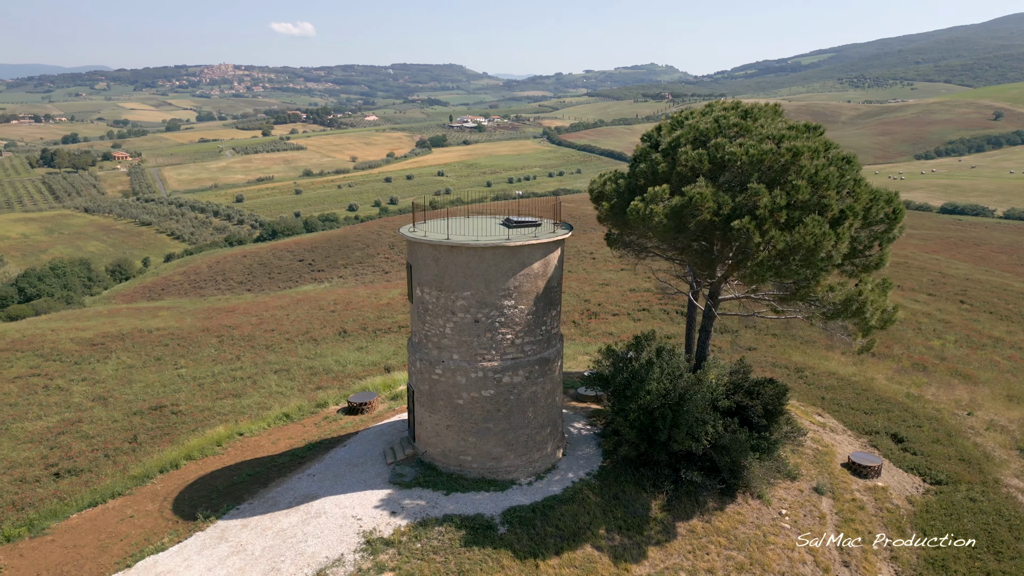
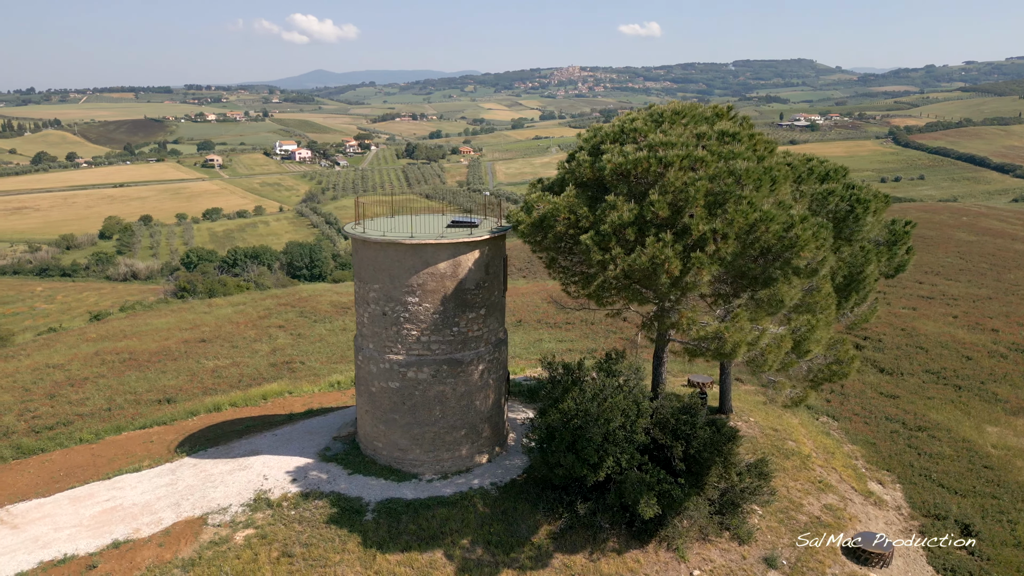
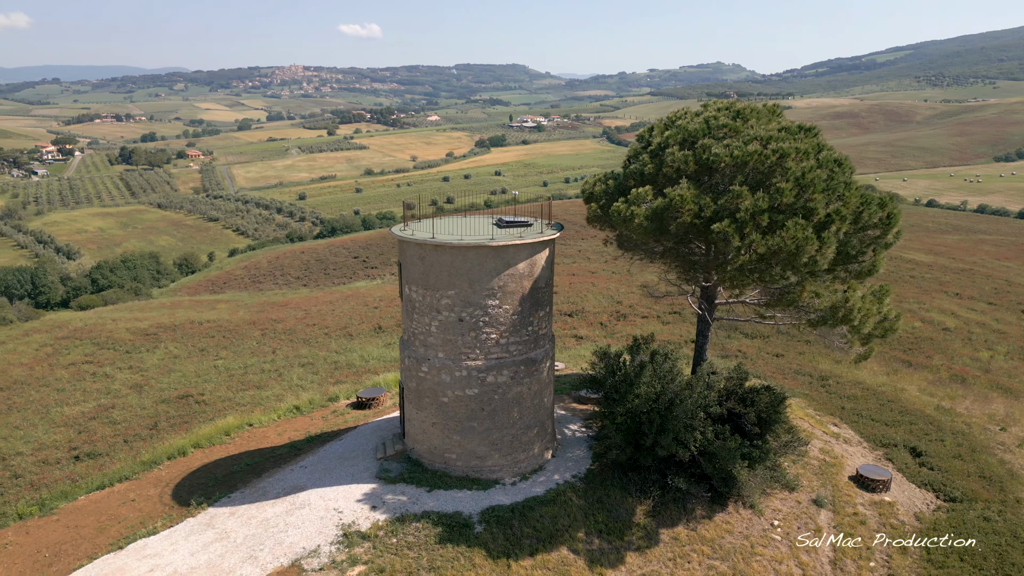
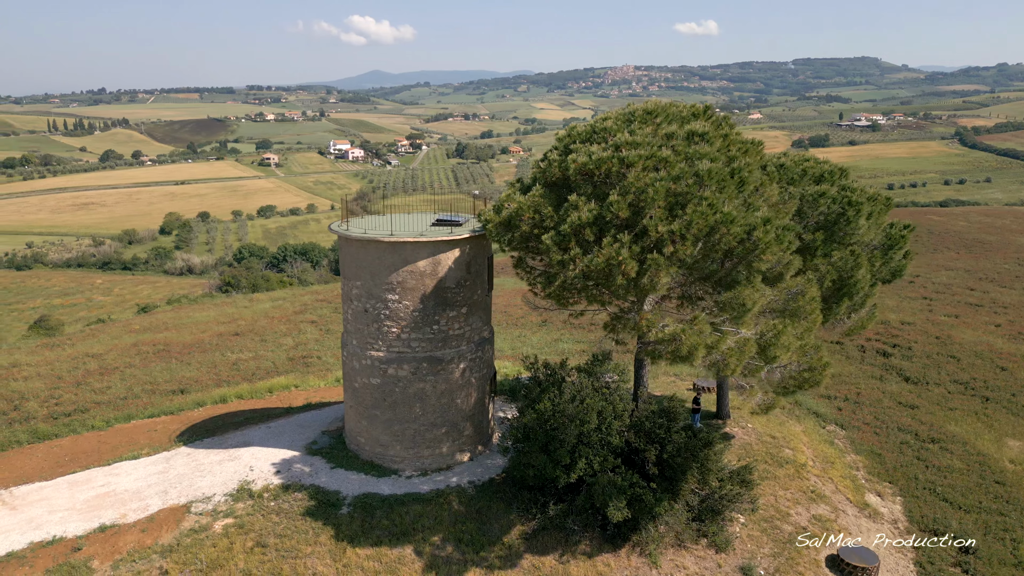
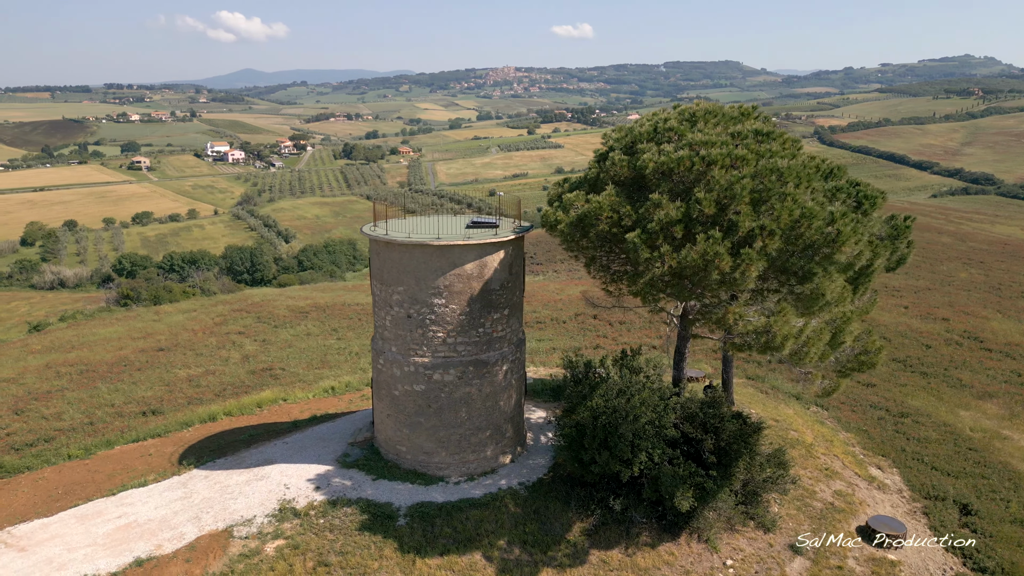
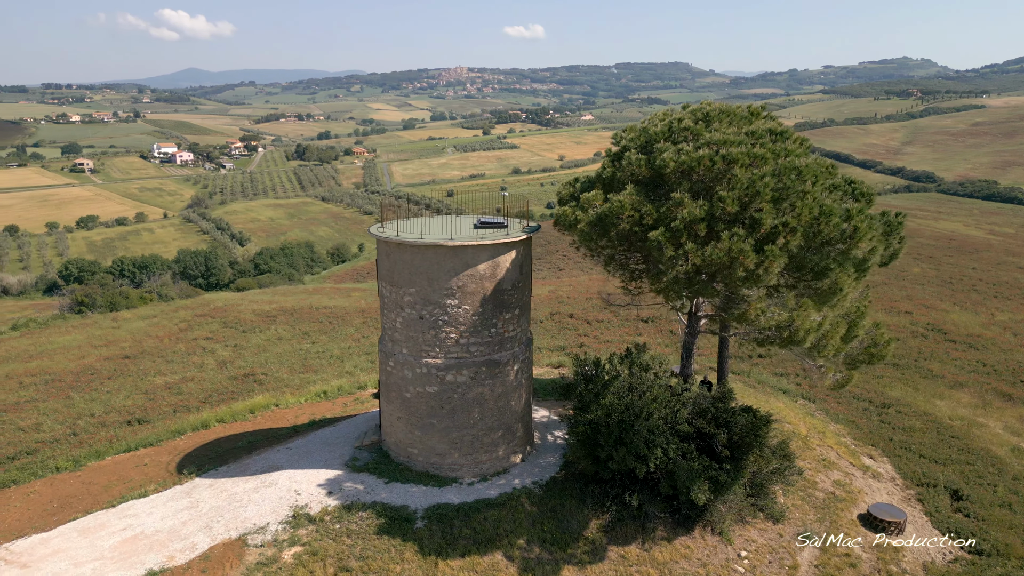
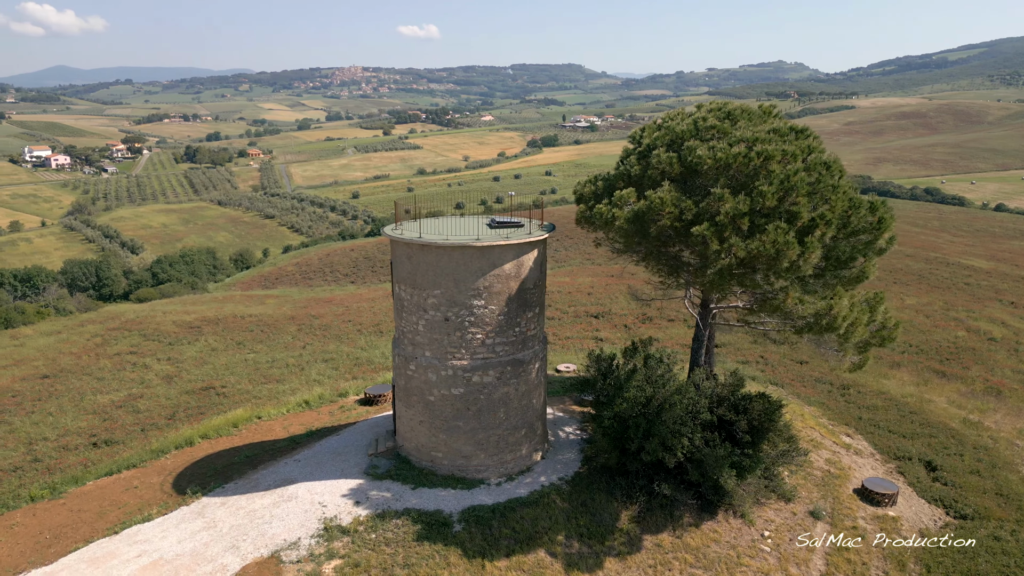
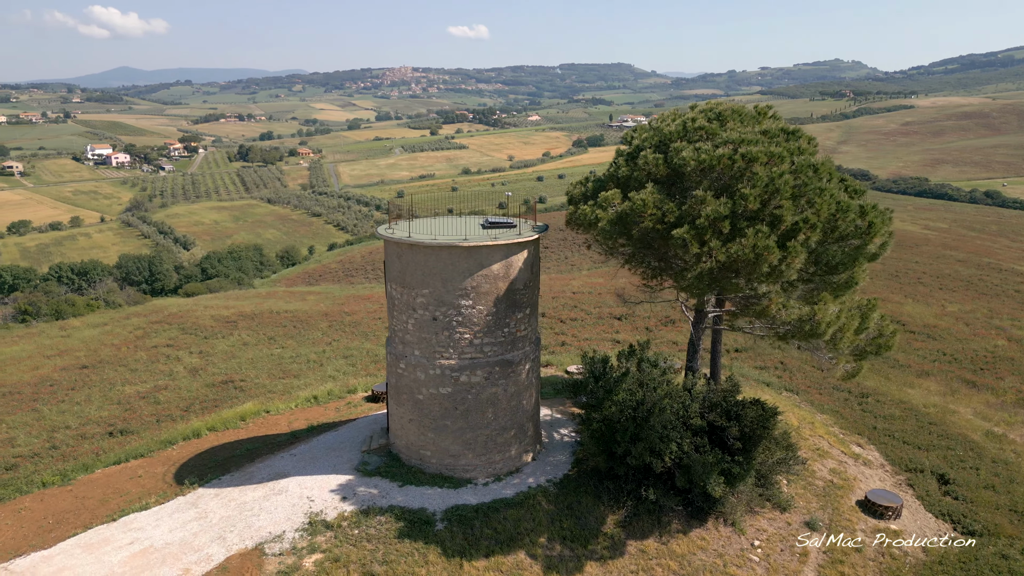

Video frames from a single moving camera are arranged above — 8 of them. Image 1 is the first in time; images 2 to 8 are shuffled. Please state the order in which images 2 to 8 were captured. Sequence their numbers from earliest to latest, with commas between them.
3, 7, 8, 6, 5, 2, 4
